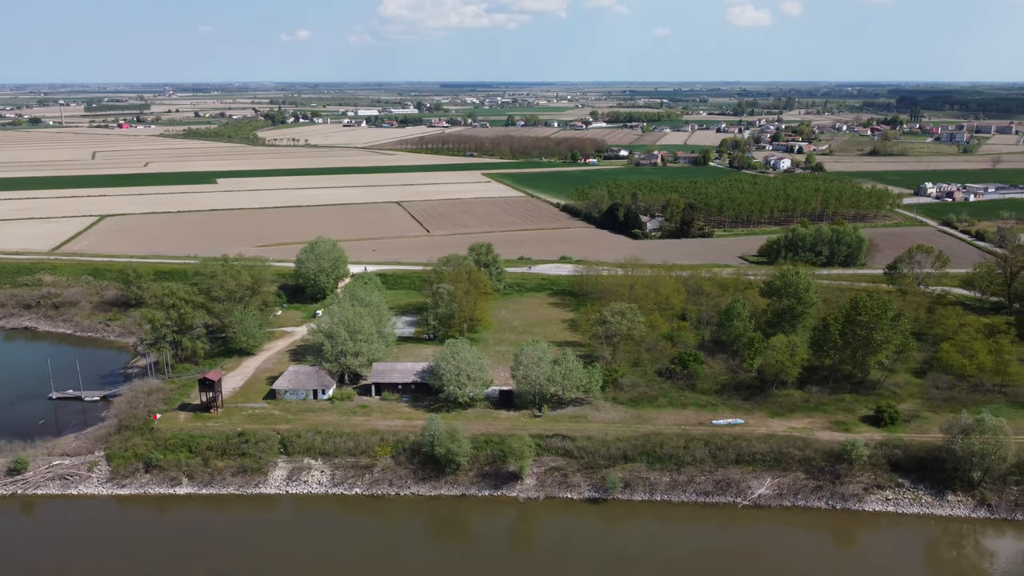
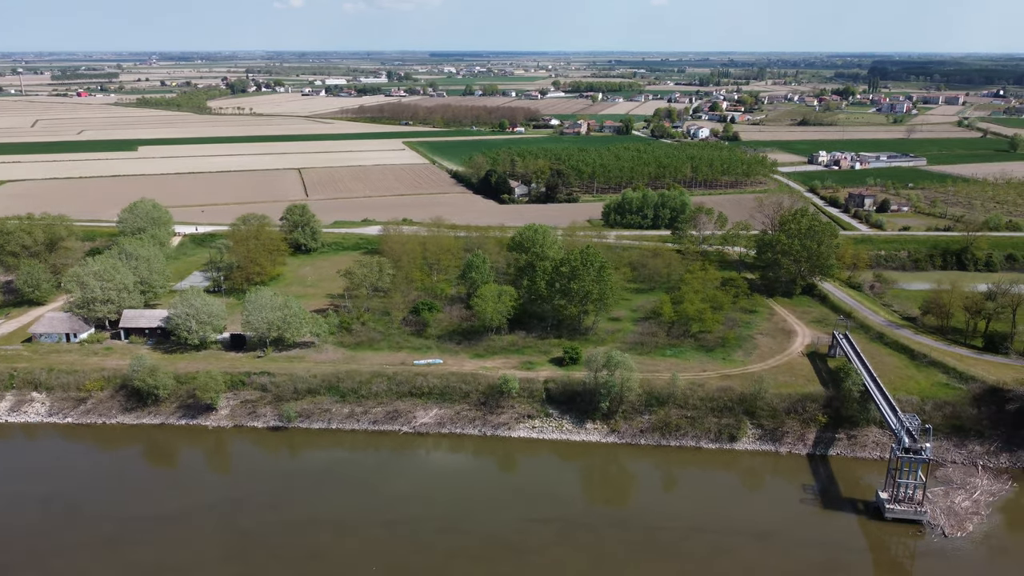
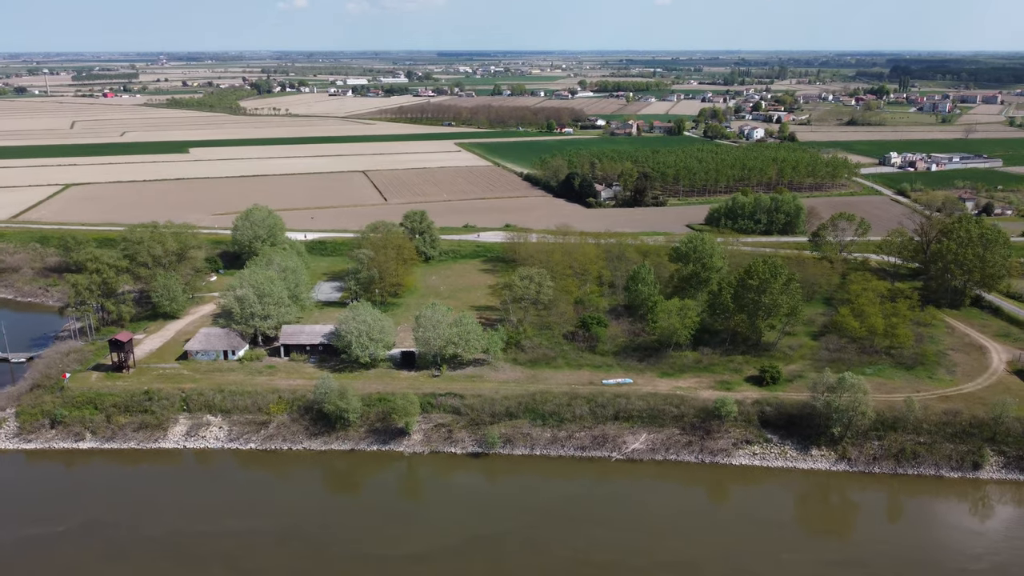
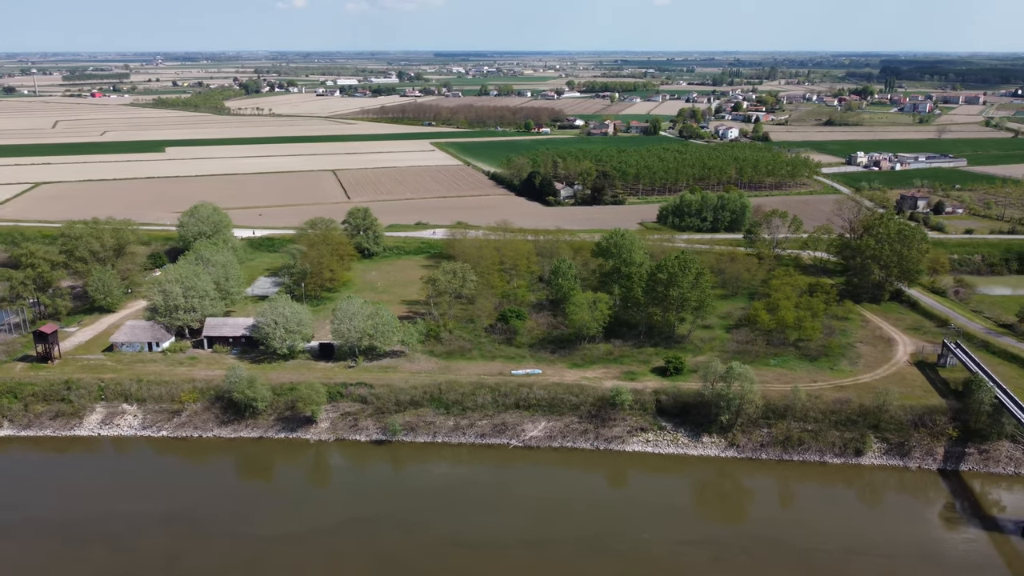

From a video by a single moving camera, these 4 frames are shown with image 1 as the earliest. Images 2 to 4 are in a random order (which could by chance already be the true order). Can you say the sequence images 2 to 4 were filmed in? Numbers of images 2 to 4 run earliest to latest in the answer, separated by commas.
3, 4, 2
